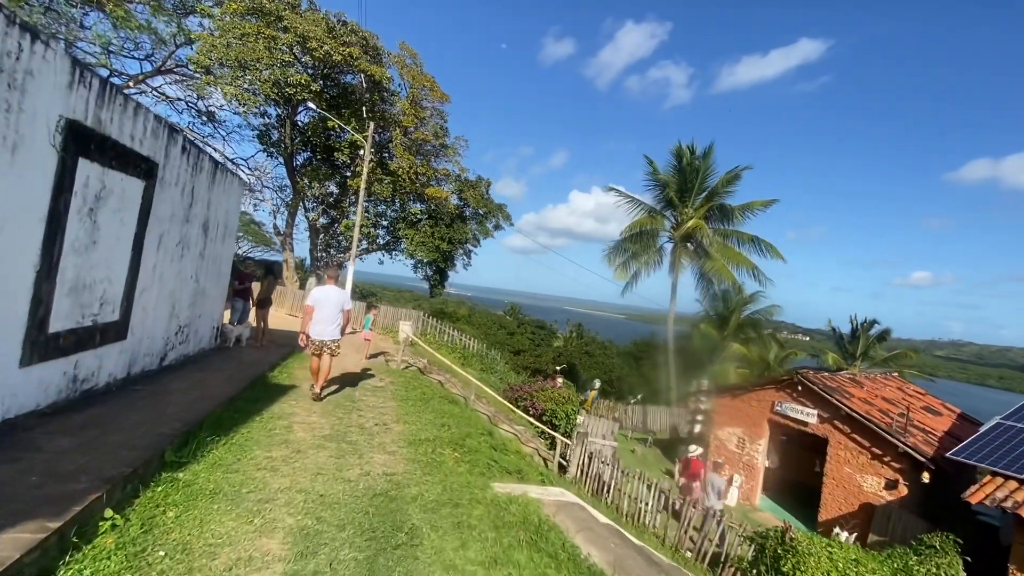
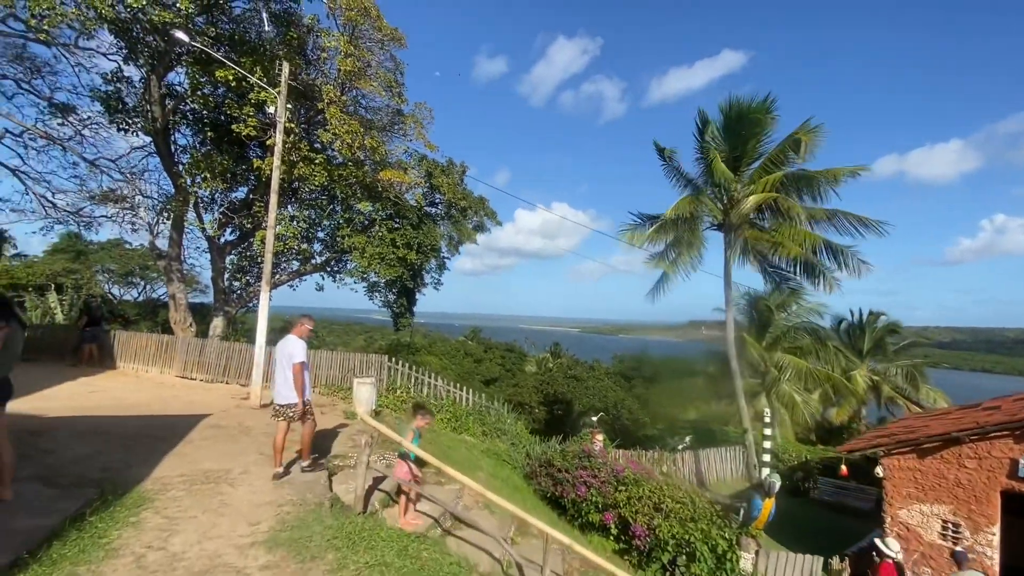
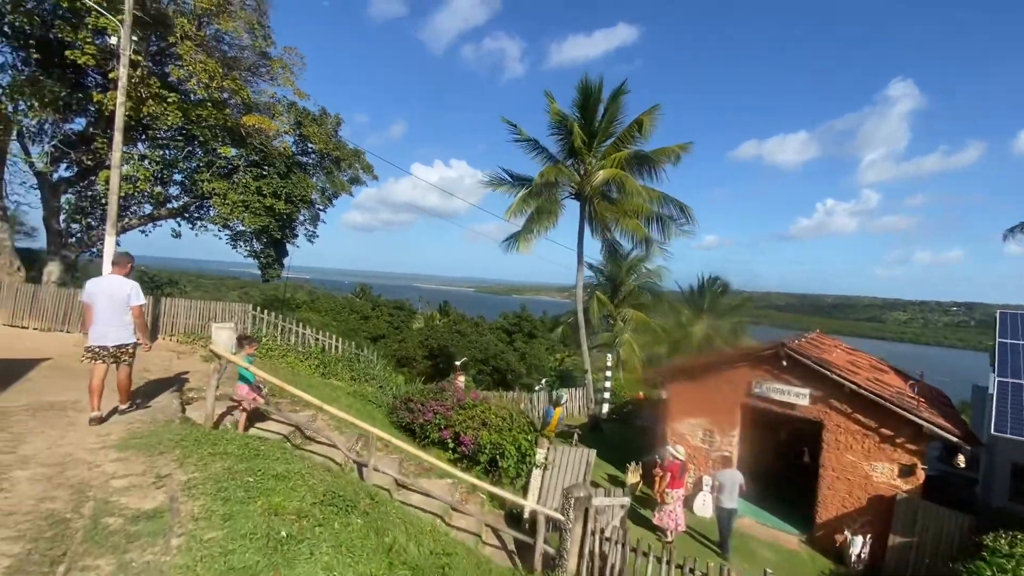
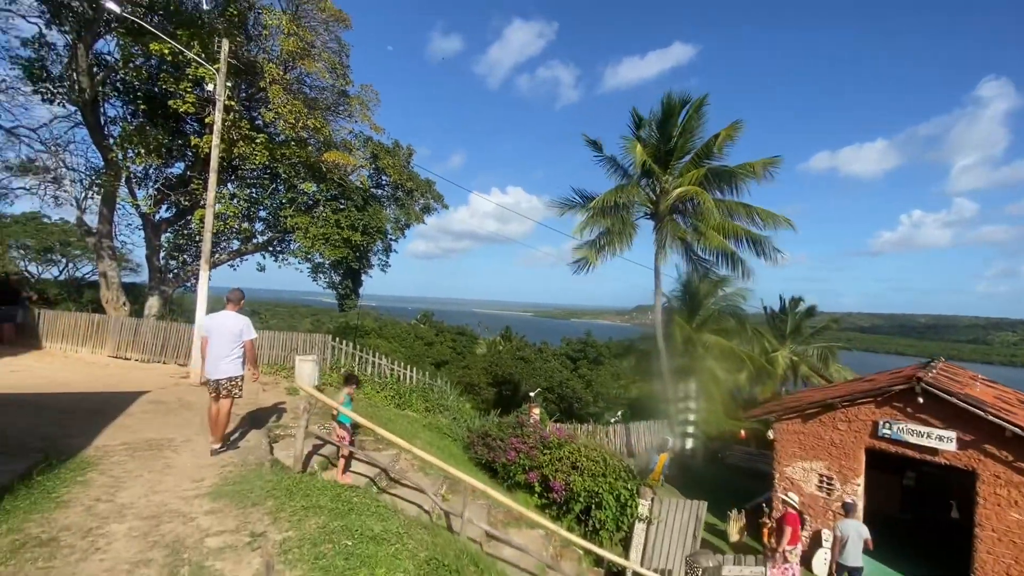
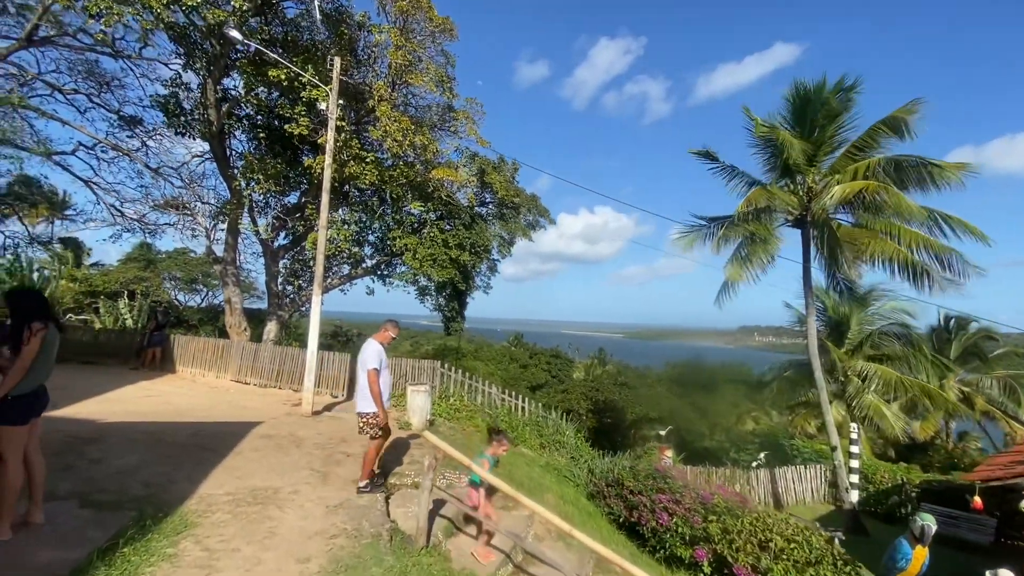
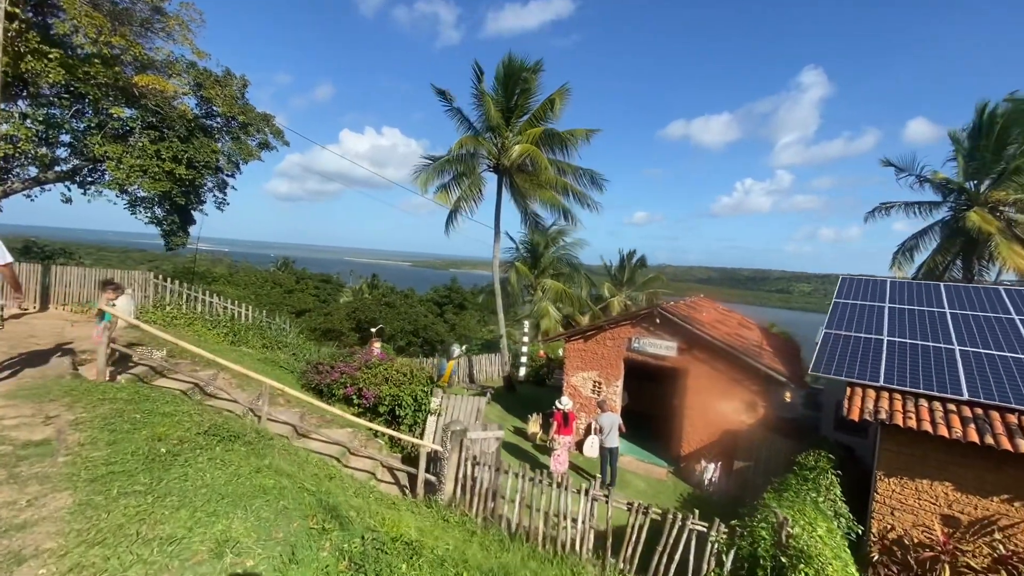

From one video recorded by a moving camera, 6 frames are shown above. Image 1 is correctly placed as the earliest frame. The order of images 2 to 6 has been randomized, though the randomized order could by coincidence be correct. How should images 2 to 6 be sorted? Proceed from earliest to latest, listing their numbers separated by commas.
6, 3, 4, 2, 5
